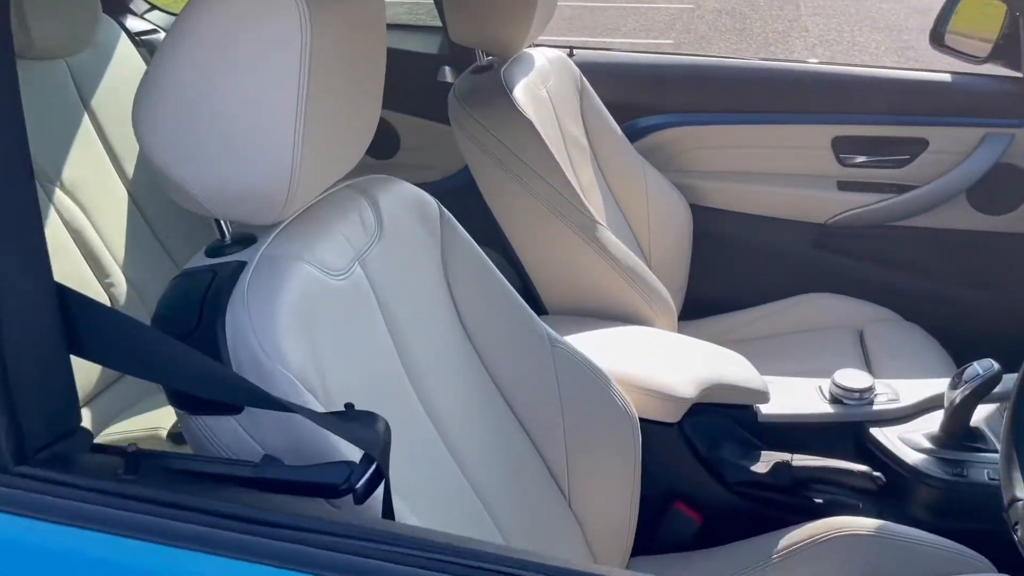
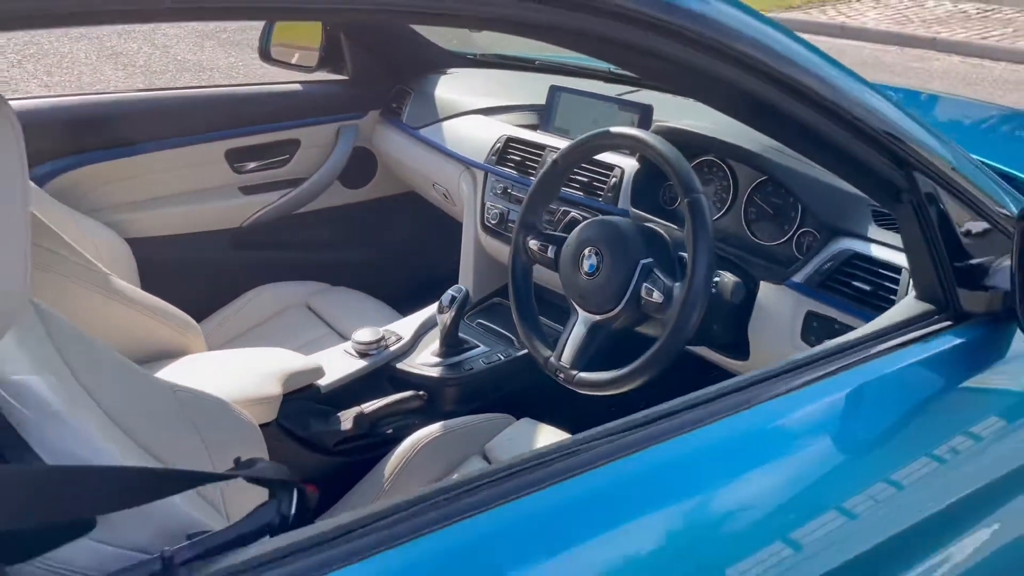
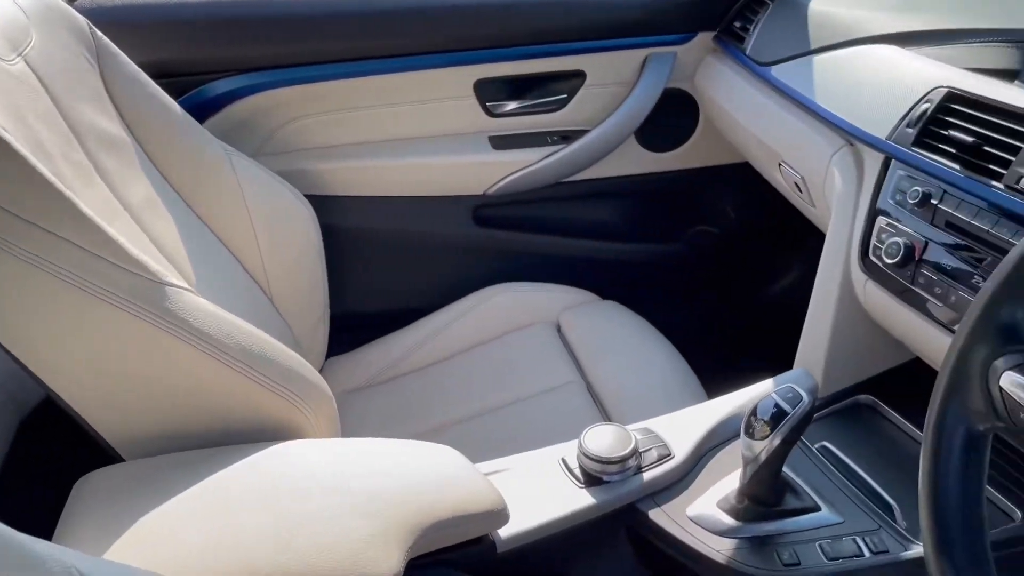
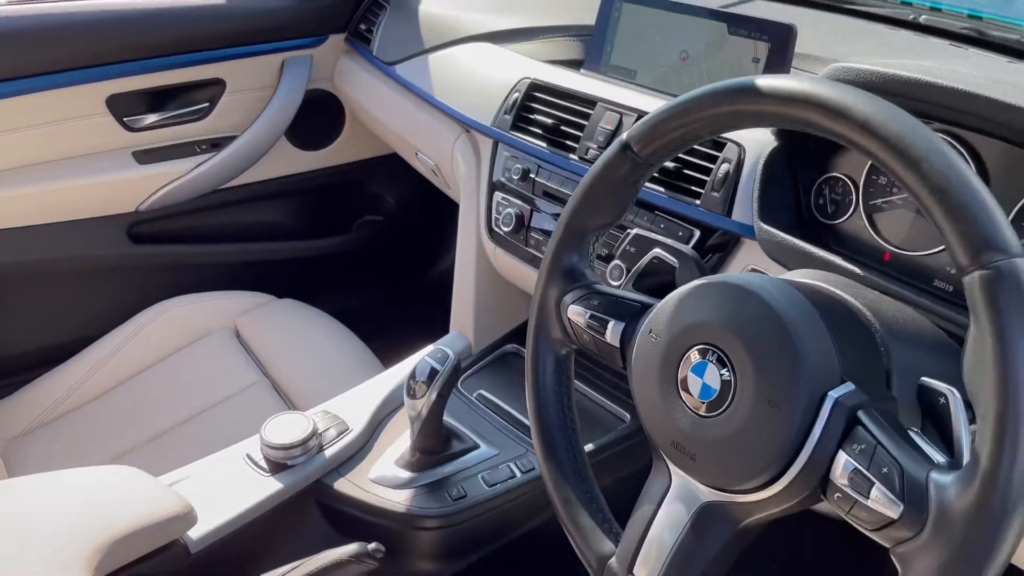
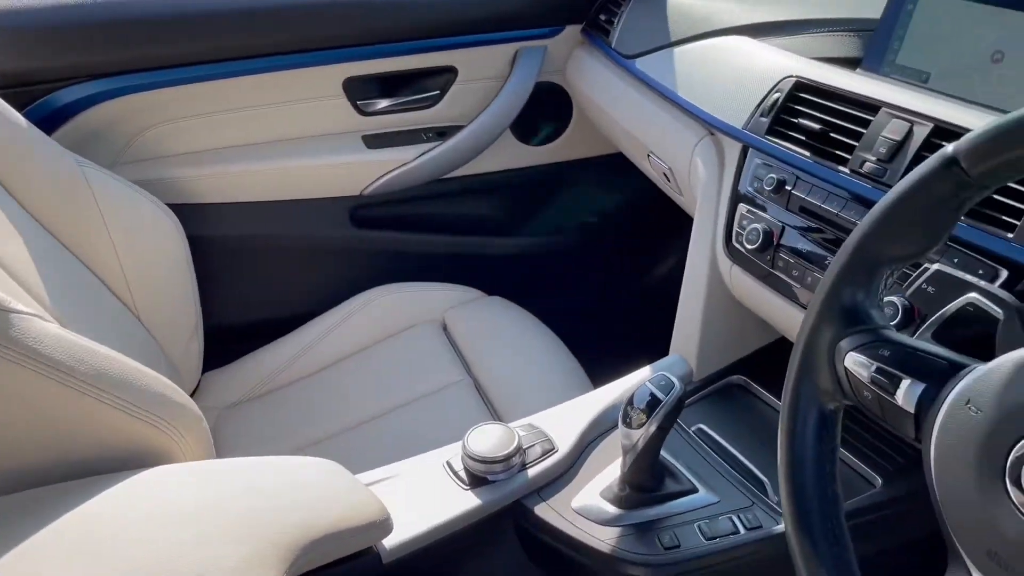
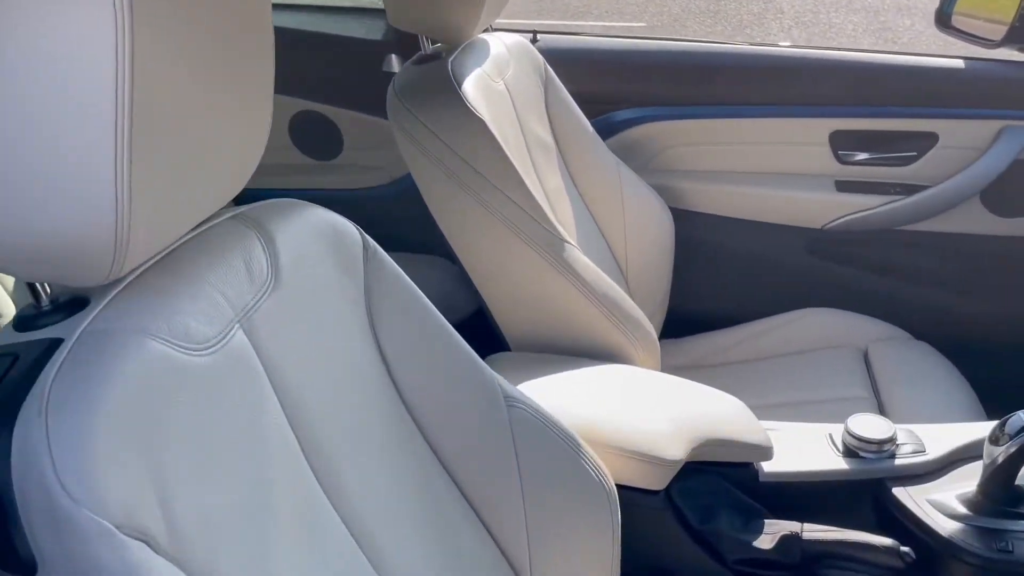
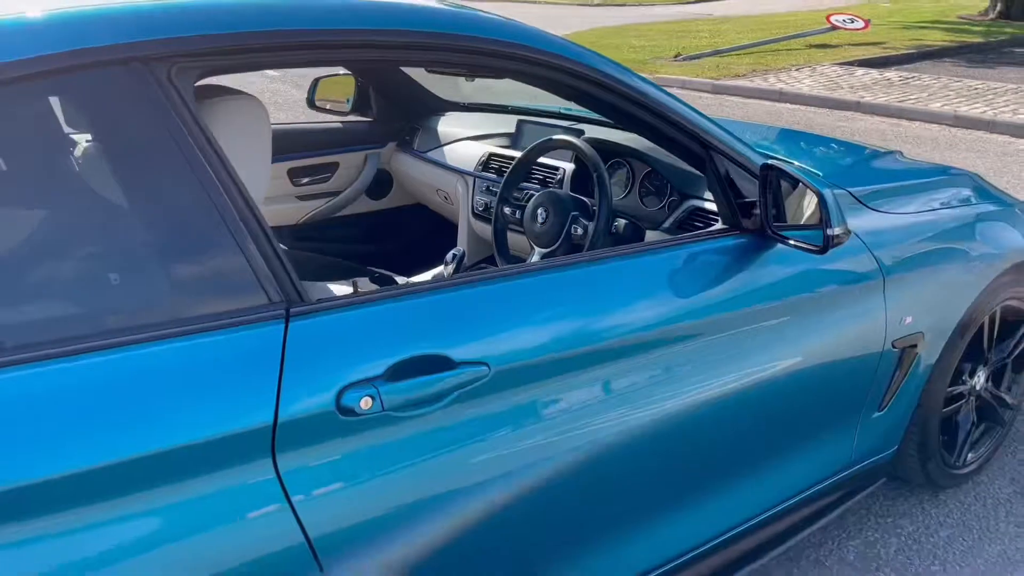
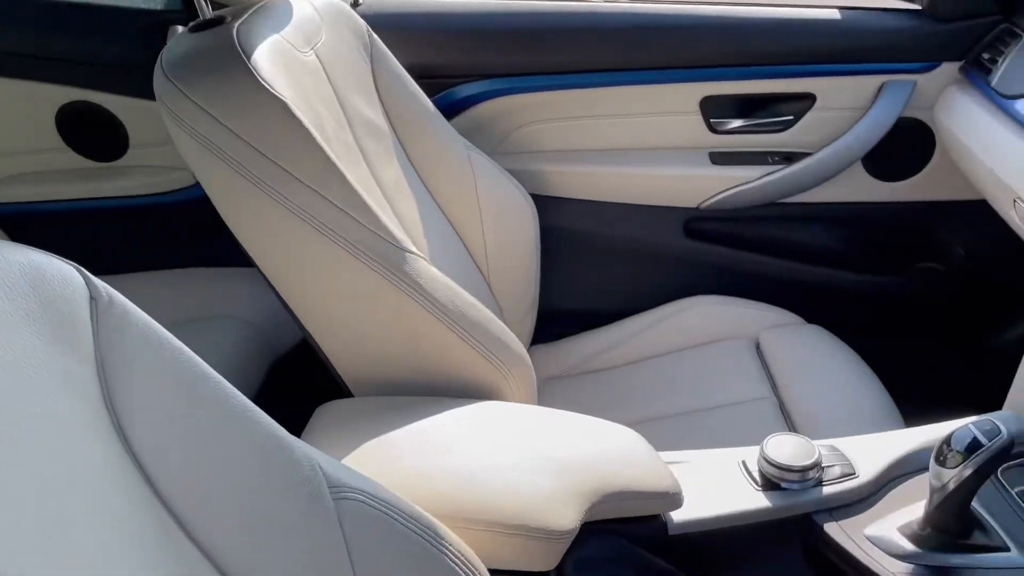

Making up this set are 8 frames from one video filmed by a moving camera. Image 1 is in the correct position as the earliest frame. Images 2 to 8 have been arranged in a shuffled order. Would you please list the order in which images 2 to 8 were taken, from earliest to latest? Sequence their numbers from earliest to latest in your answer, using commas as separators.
6, 8, 3, 5, 4, 2, 7
